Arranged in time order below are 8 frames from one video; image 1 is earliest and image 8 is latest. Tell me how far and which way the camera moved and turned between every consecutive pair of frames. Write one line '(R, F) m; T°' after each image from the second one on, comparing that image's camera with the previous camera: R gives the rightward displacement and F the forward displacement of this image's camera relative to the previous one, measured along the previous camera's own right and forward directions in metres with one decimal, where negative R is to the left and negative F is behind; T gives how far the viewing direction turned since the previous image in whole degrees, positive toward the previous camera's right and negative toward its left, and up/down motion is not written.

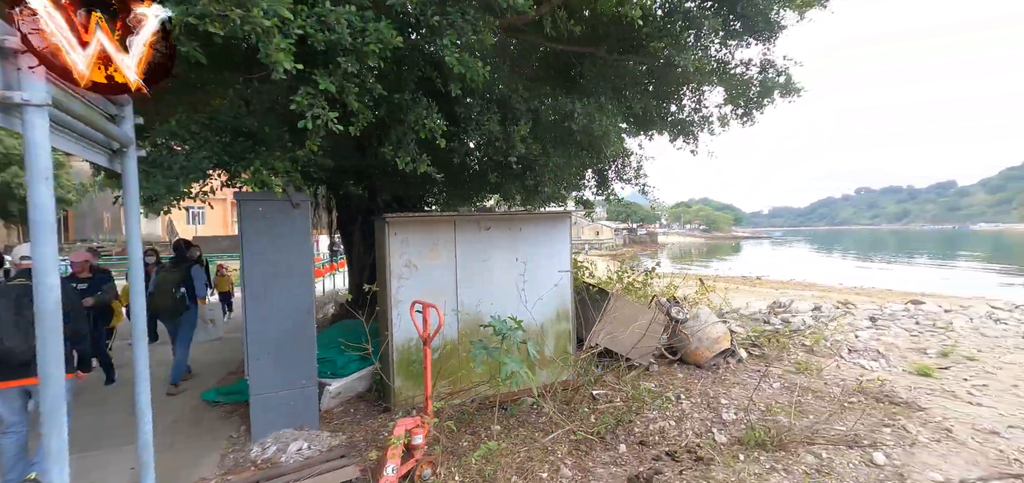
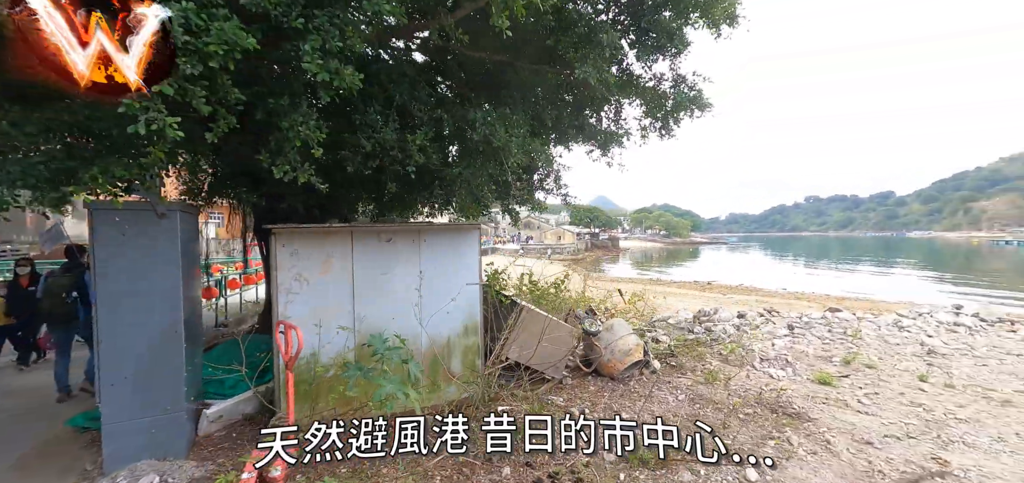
(+0.7, +0.1) m; +4°
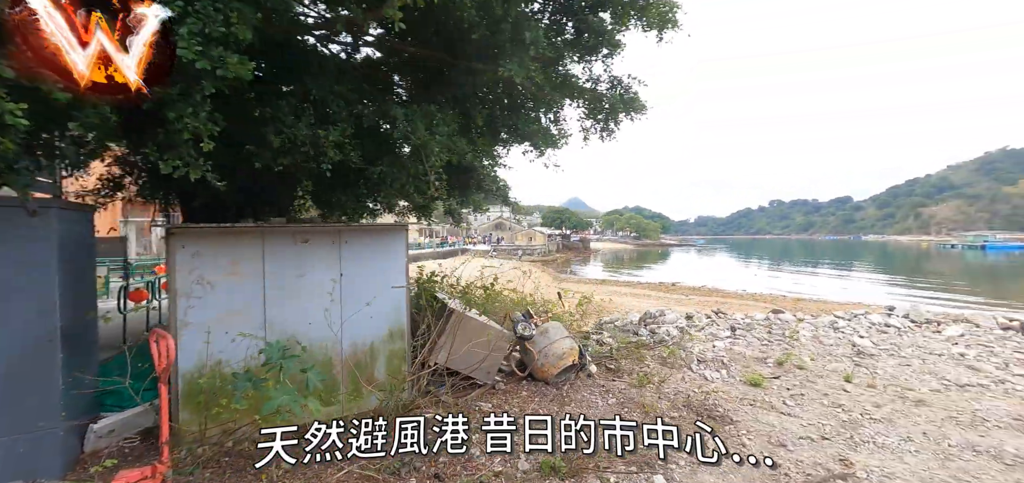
(+0.5, +0.1) m; +3°
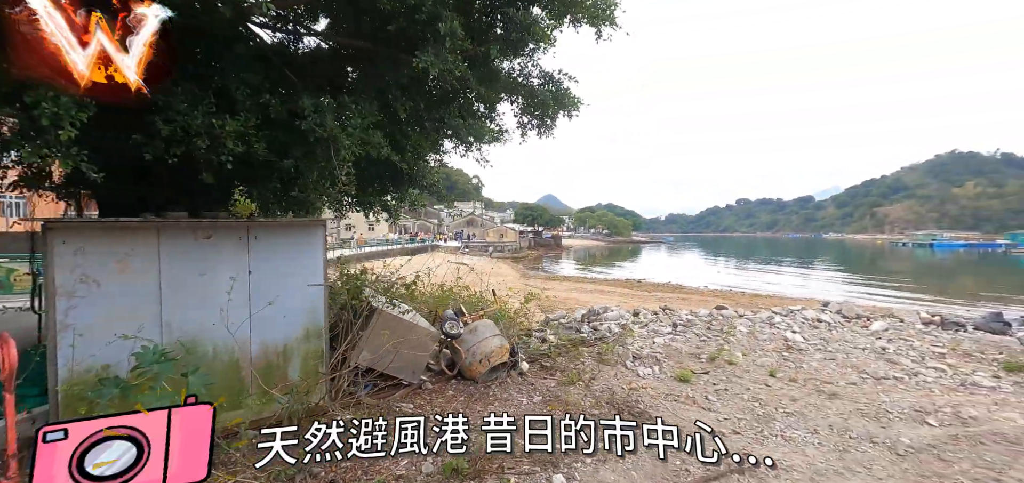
(+0.6, +0.1) m; +3°
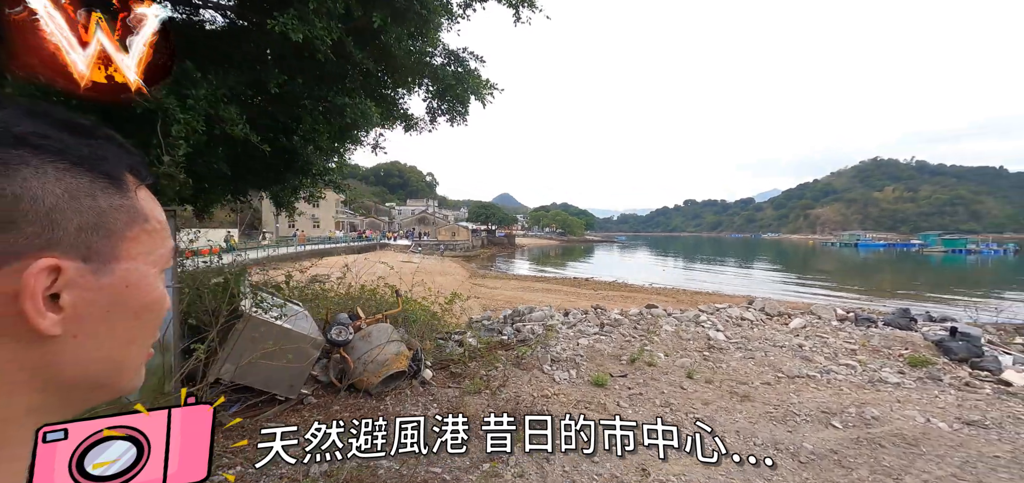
(+0.7, +0.5) m; +6°
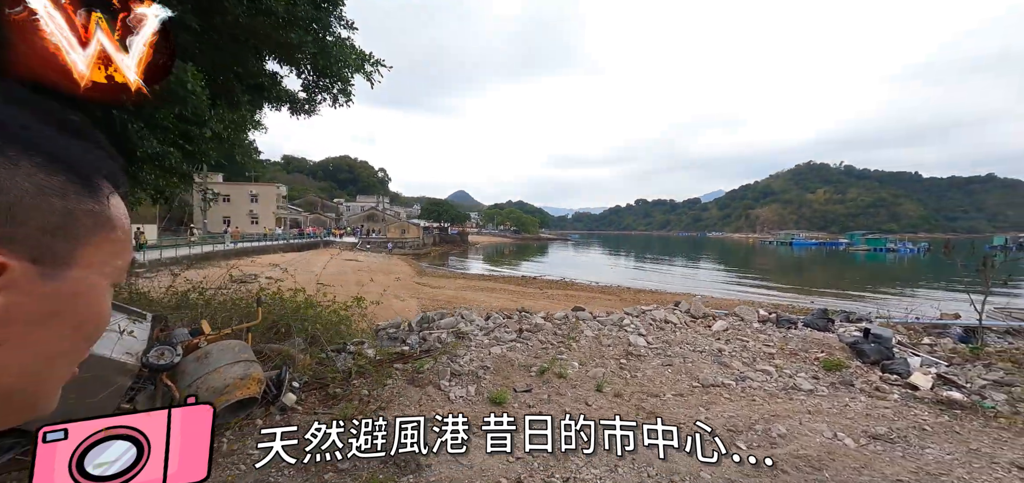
(+0.8, +0.6) m; +6°
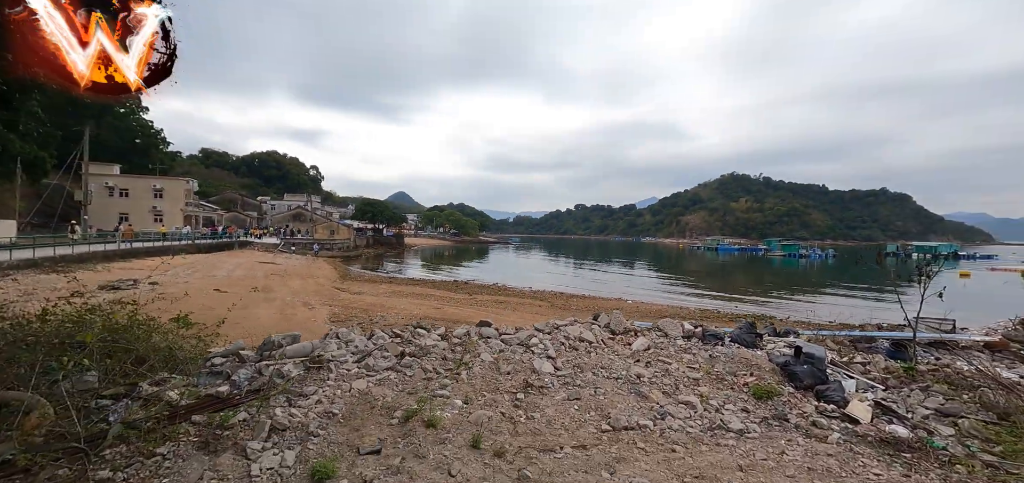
(+0.8, +1.3) m; +7°
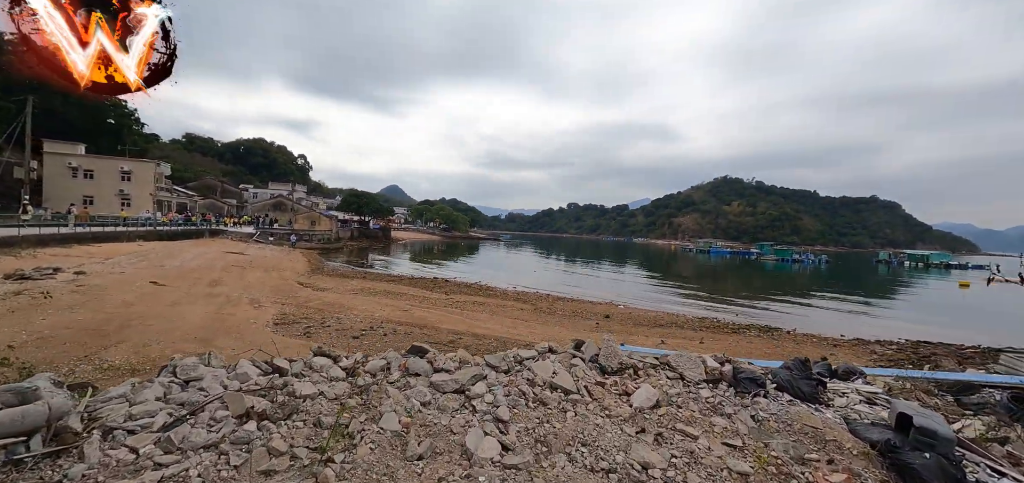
(+0.5, +2.3) m; +1°
